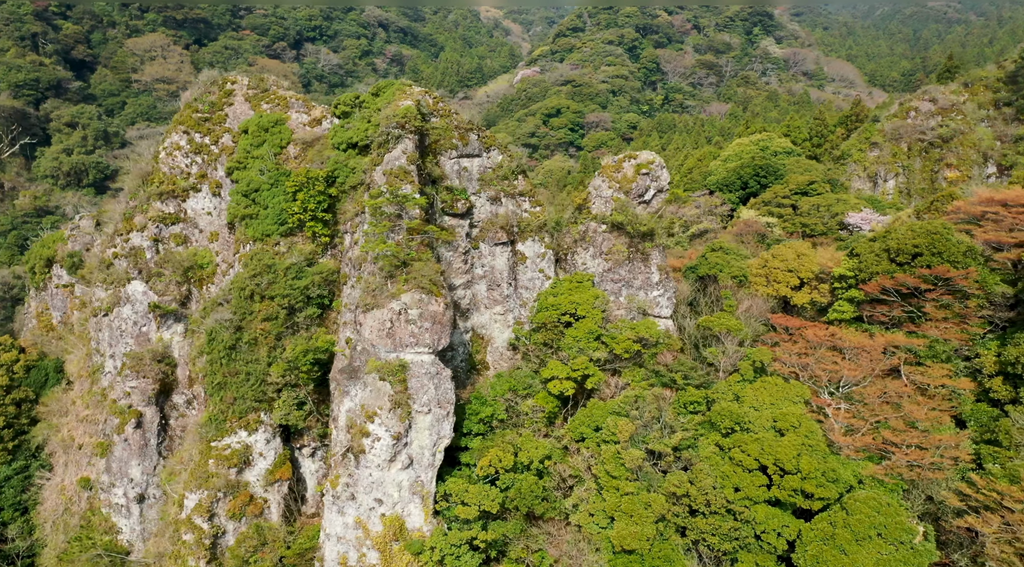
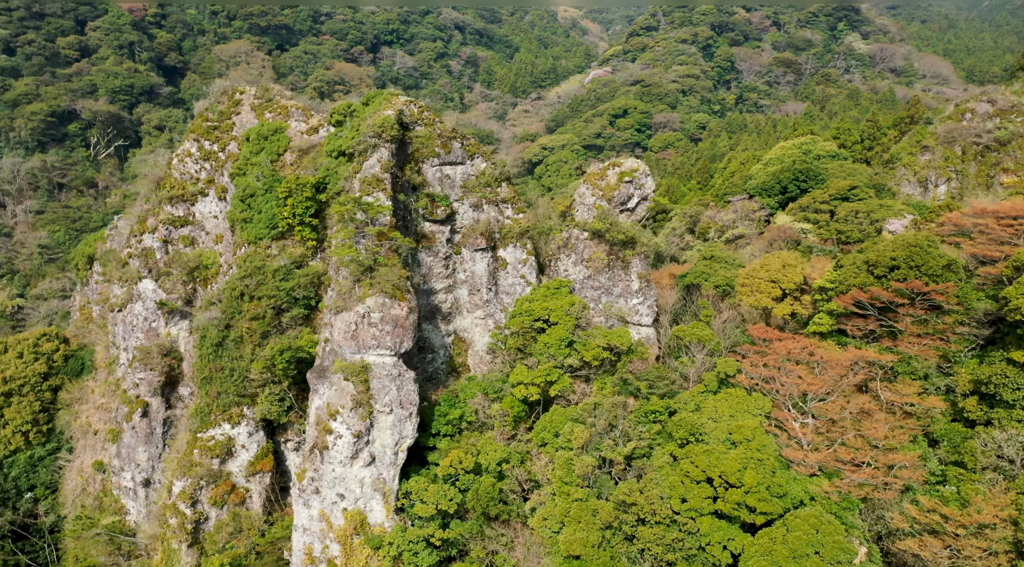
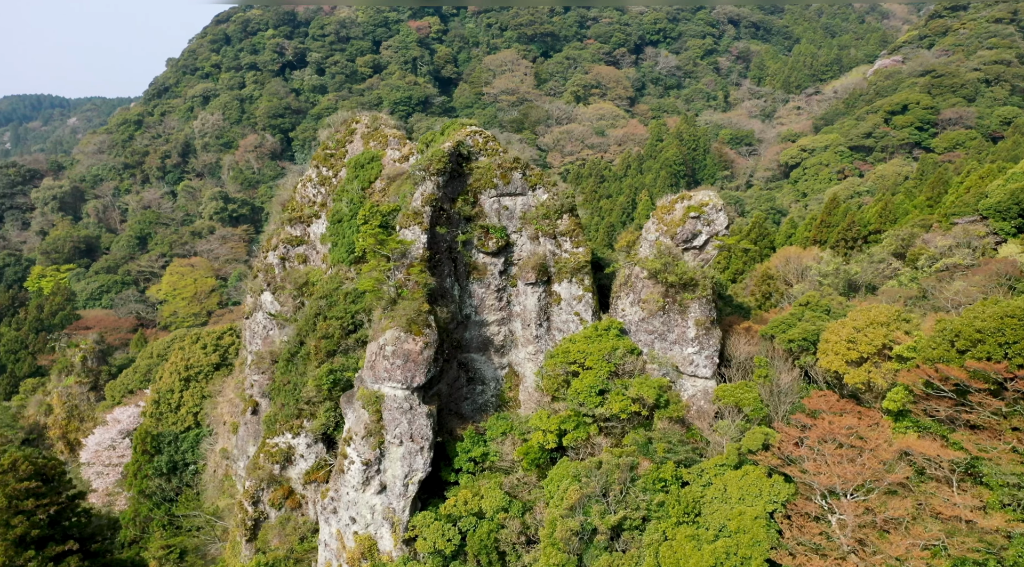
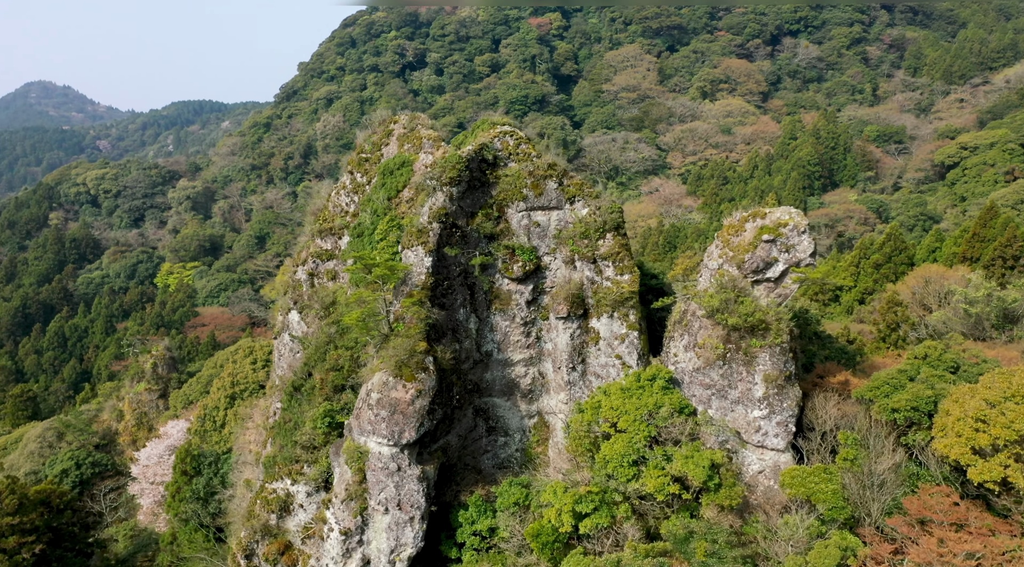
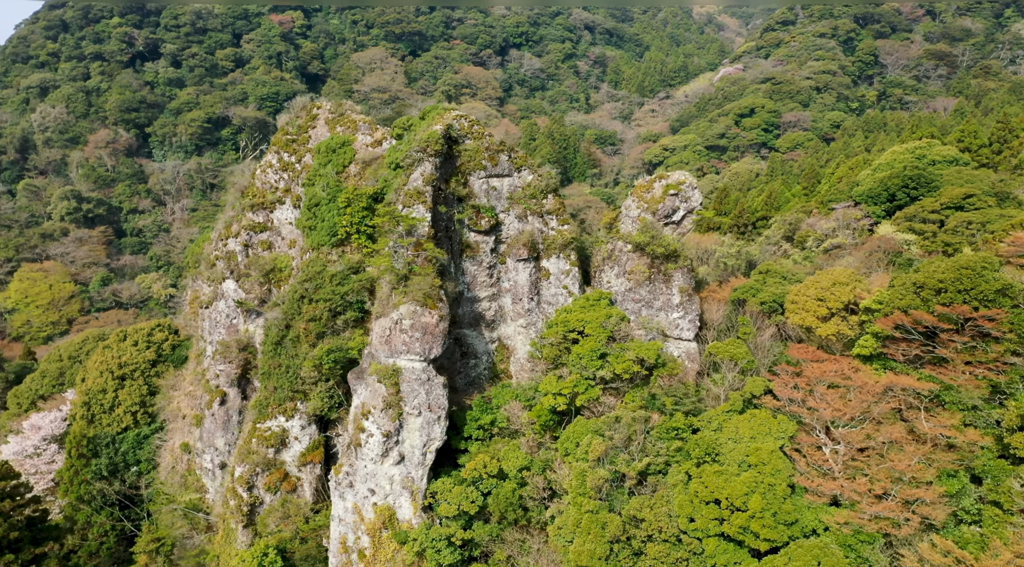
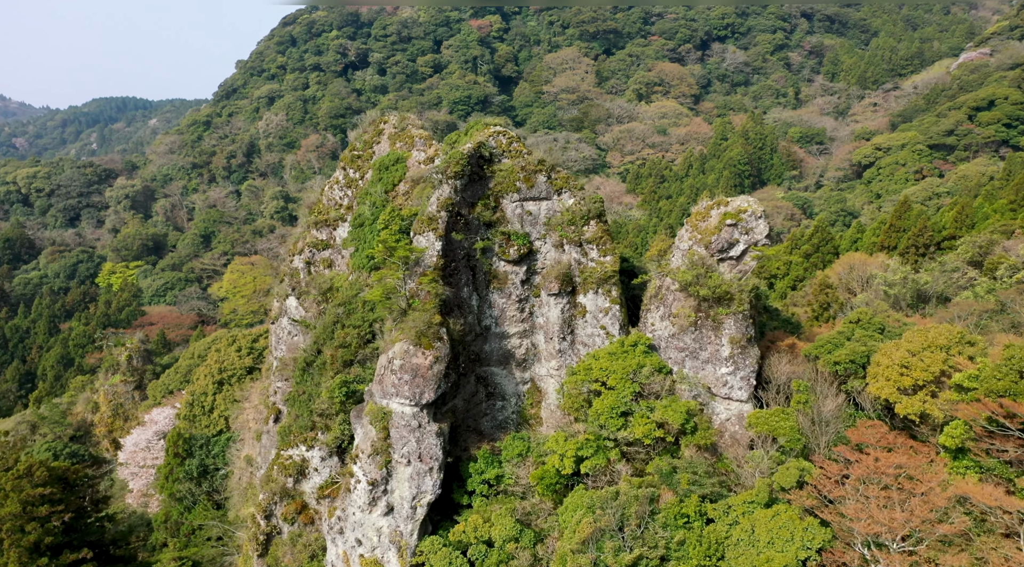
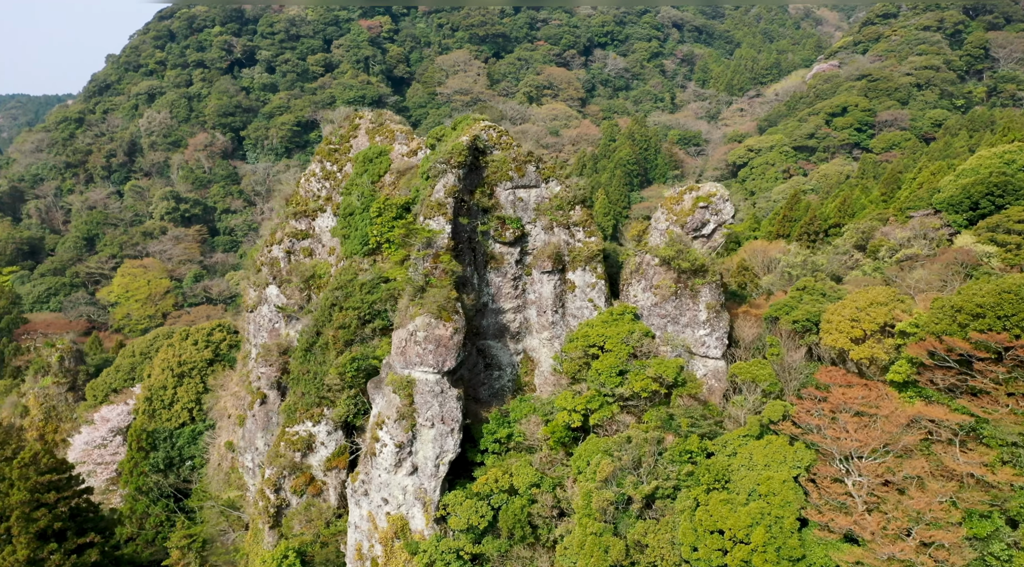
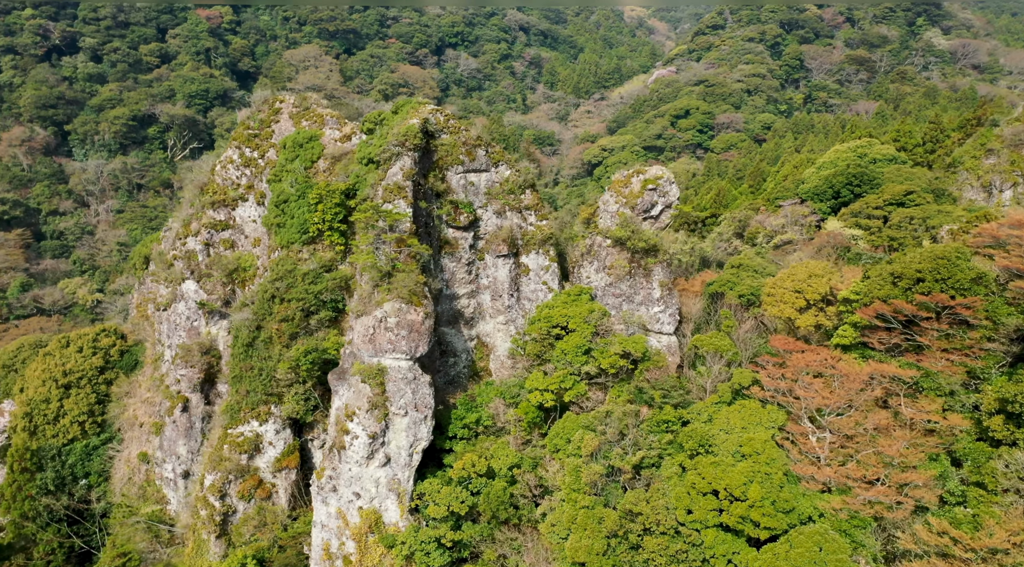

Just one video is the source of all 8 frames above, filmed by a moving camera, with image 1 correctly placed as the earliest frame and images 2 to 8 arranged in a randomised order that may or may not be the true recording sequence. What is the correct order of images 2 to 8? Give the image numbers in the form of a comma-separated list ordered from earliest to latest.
2, 8, 5, 7, 3, 6, 4
